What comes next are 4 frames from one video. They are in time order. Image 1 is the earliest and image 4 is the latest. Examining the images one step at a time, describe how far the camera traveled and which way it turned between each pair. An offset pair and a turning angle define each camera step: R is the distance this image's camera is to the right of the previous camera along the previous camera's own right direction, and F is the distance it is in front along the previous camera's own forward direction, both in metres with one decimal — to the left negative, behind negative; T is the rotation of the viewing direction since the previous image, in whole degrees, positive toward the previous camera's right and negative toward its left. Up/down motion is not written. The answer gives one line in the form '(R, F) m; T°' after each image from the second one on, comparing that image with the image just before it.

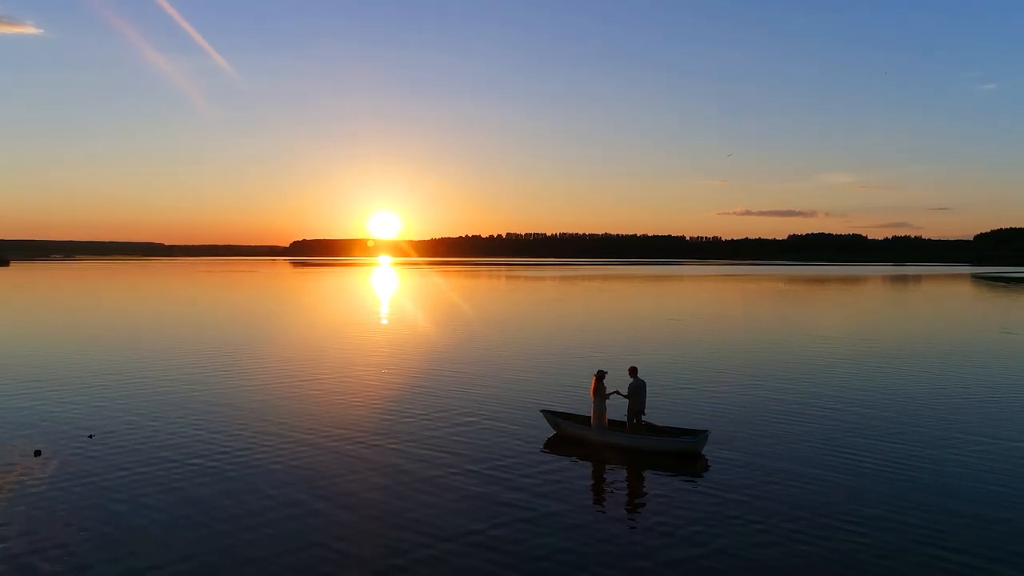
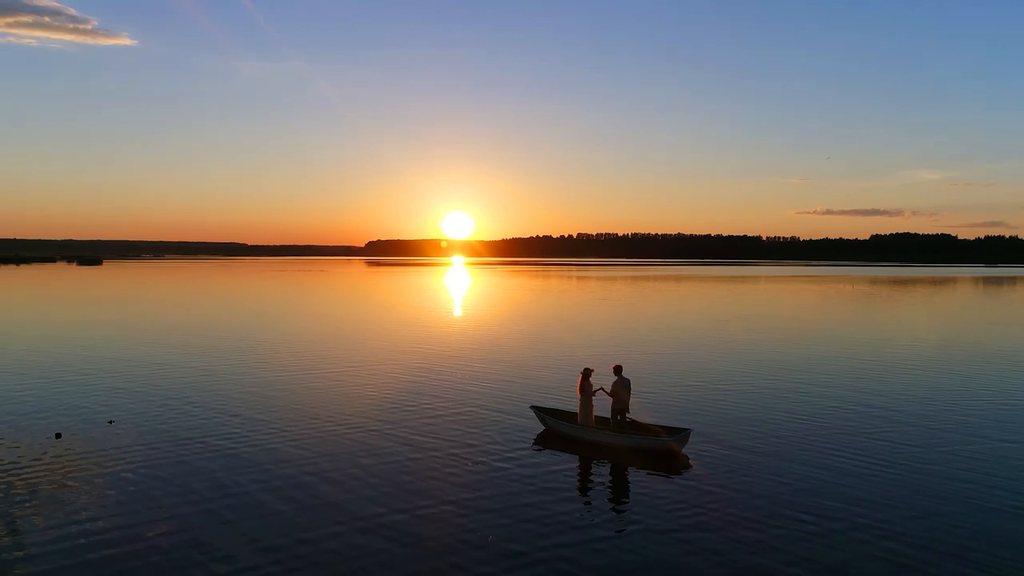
(+1.2, -0.3) m; -5°
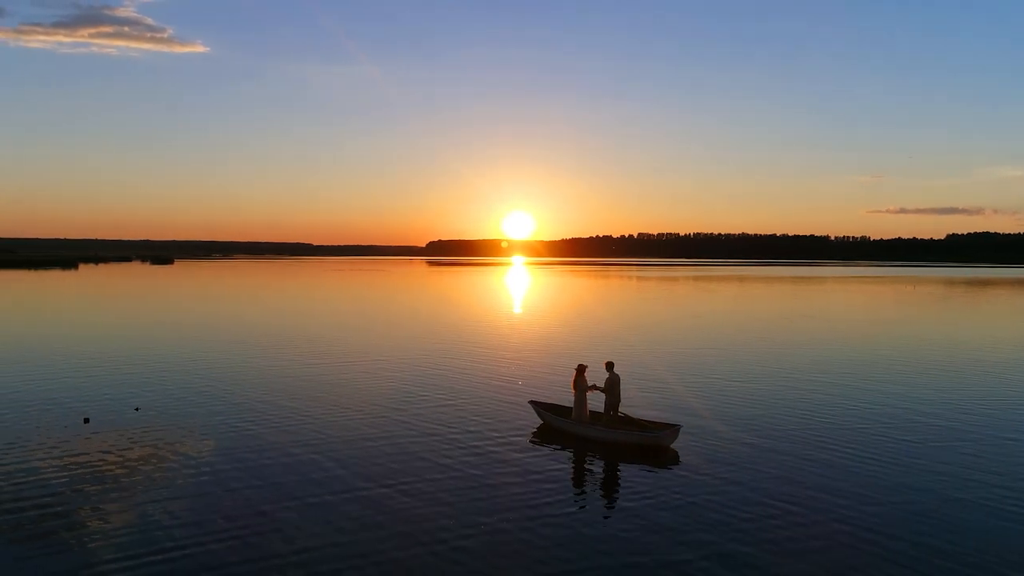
(+0.9, -0.4) m; -4°
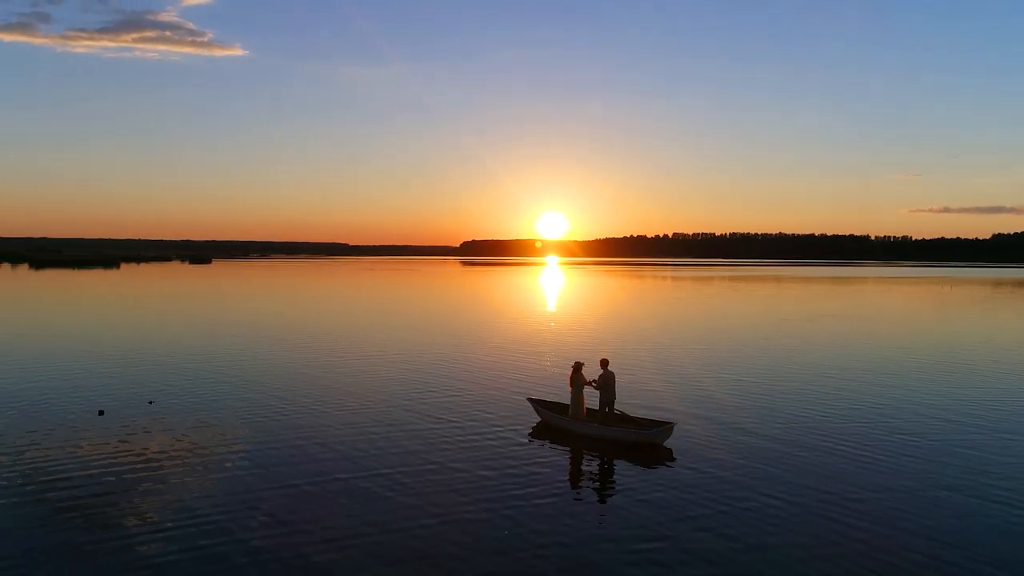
(+0.6, -0.2) m; -2°
